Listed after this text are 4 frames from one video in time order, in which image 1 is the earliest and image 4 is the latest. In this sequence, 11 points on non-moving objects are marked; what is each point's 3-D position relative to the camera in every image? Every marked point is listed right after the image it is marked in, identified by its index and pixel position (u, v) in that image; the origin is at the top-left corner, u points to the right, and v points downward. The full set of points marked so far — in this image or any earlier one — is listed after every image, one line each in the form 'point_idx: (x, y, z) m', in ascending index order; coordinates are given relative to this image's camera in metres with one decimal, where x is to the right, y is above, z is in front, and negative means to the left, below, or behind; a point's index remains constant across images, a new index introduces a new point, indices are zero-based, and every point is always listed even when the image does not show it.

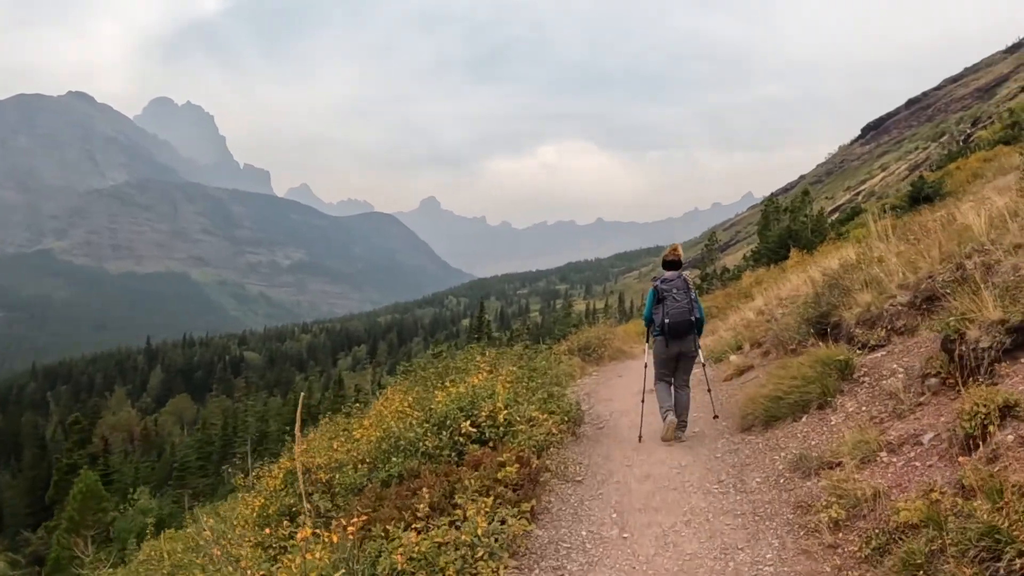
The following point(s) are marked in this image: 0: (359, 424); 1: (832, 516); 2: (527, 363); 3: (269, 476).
0: (-3.0, -2.7, +11.9) m
1: (+3.0, -2.1, +5.8) m
2: (+0.3, -1.7, +12.8) m
3: (-5.2, -4.0, +13.1) m
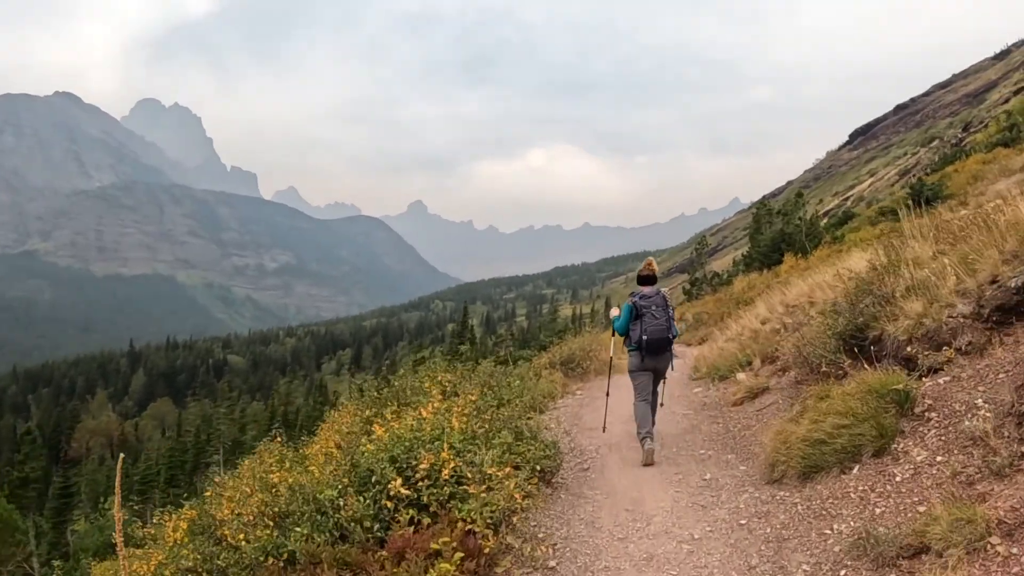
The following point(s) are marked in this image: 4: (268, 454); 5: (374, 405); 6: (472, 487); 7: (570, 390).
0: (-3.6, -2.7, +9.6) m
1: (+2.6, -2.2, +3.7) m
2: (-0.3, -1.7, +10.7) m
3: (-5.8, -4.1, +10.8) m
4: (-5.2, -3.5, +13.4) m
5: (-2.6, -2.2, +11.7) m
6: (-0.4, -1.8, +5.8) m
7: (+1.3, -2.2, +13.1) m
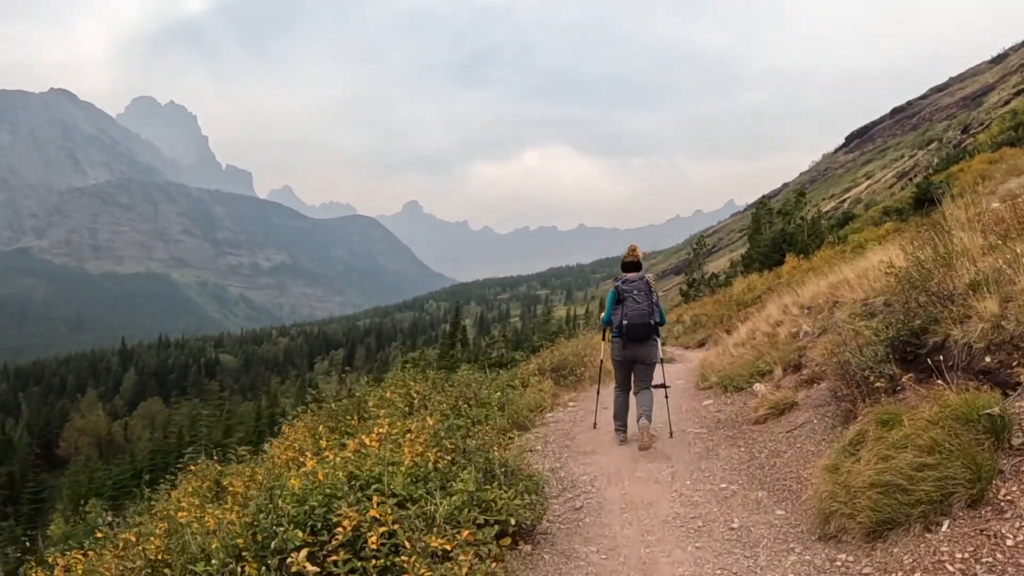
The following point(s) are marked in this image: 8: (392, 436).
0: (-3.9, -2.6, +8.0) m
1: (+2.4, -2.1, +2.0) m
2: (-0.6, -1.7, +9.0) m
3: (-6.1, -3.9, +9.1) m
4: (-5.6, -3.4, +11.7) m
5: (-3.0, -2.1, +10.1) m
6: (-0.7, -1.7, +4.1) m
7: (+0.9, -2.1, +11.5) m
8: (-1.1, -1.5, +6.1) m
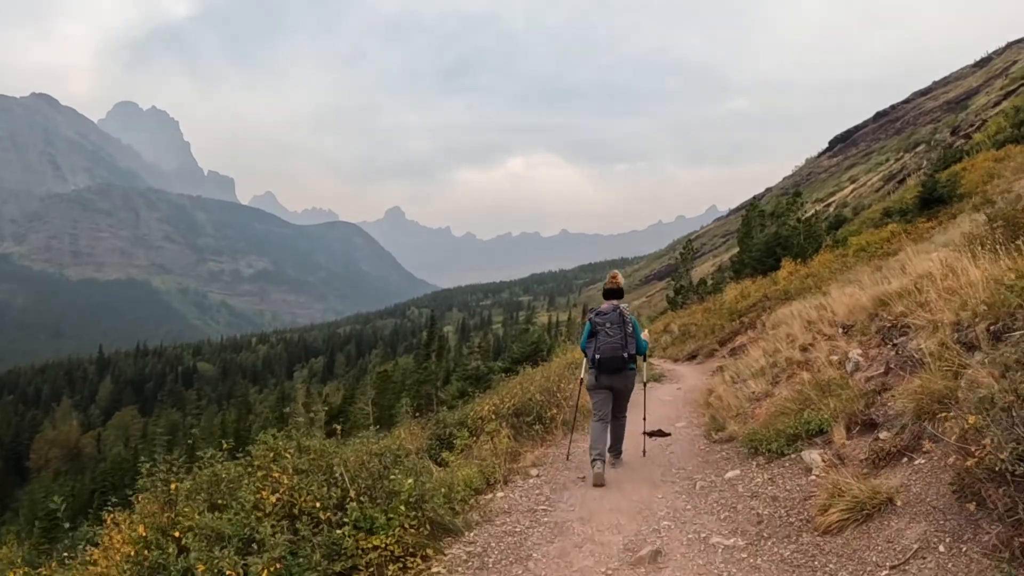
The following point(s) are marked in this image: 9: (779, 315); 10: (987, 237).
0: (-4.6, -2.8, +4.5) m
1: (+1.8, -2.2, -1.2) m
2: (-1.3, -1.9, +5.7) m
3: (-6.9, -4.2, +5.6) m
4: (-6.4, -3.7, +8.1) m
5: (-3.7, -2.4, +6.6) m
6: (-1.3, -1.9, +0.8) m
7: (+0.1, -2.3, +8.1) m
8: (-1.7, -1.7, +2.7) m
9: (+8.0, -0.6, +17.8) m
10: (+8.0, +1.0, +10.1) m
